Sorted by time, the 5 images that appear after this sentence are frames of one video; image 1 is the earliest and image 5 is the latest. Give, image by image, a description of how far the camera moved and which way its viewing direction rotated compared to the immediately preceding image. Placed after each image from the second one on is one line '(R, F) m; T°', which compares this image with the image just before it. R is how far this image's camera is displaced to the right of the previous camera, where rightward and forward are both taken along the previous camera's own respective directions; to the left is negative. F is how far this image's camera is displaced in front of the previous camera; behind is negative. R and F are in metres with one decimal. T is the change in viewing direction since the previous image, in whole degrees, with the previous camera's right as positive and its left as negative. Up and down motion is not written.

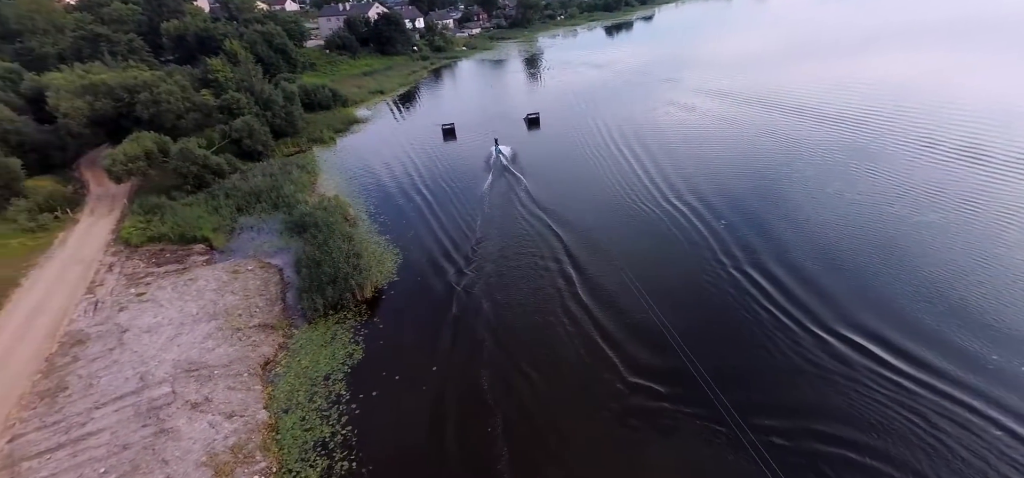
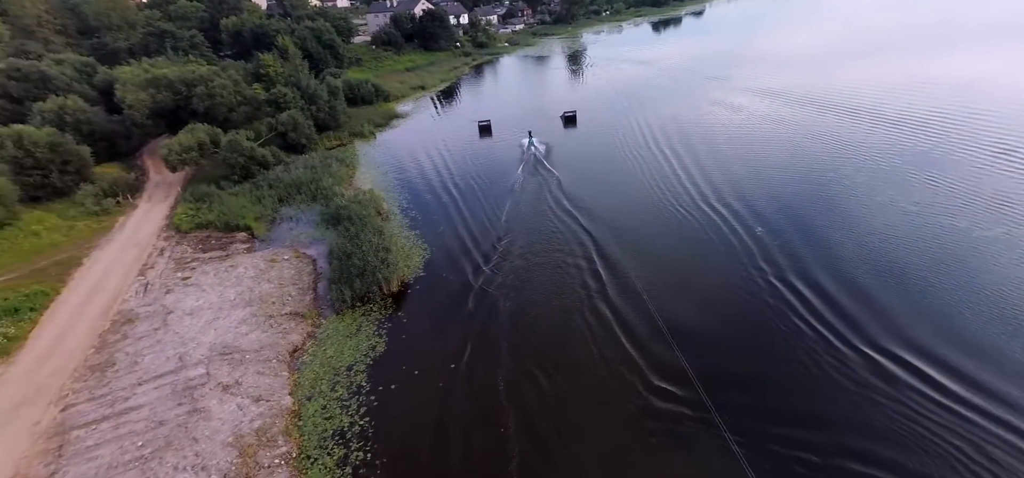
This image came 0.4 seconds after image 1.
(+0.5, 0.0) m; -5°
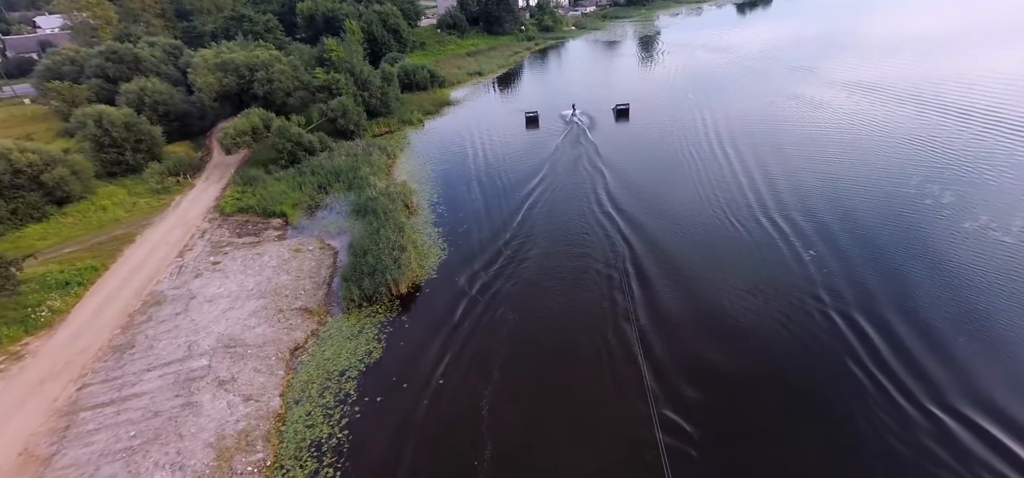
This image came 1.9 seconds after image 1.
(+1.6, +1.0) m; -8°
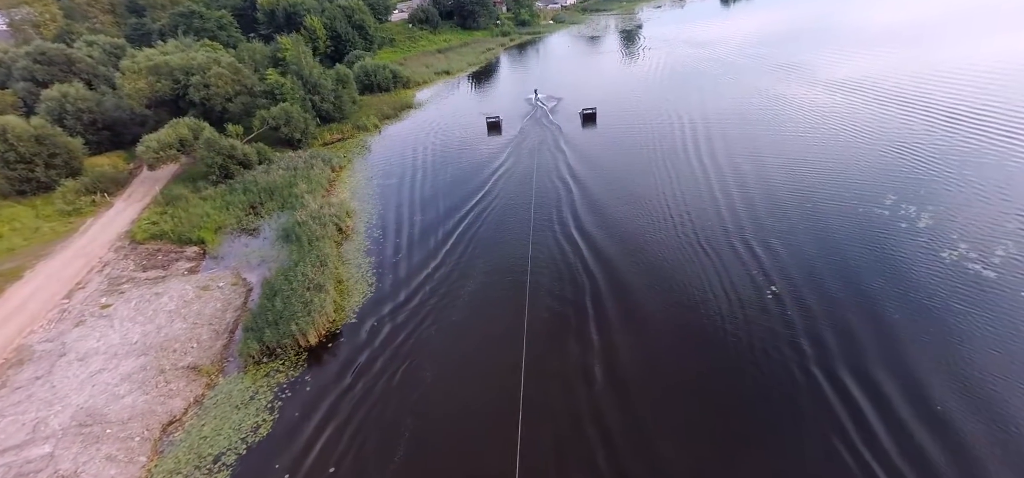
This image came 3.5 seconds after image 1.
(+1.9, +2.2) m; +1°
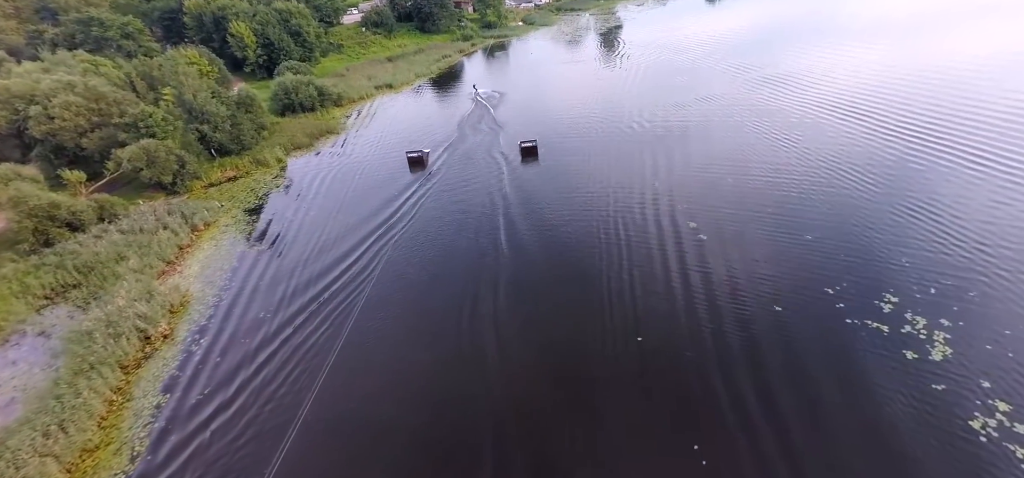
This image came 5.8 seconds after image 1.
(+3.7, +5.5) m; +1°
